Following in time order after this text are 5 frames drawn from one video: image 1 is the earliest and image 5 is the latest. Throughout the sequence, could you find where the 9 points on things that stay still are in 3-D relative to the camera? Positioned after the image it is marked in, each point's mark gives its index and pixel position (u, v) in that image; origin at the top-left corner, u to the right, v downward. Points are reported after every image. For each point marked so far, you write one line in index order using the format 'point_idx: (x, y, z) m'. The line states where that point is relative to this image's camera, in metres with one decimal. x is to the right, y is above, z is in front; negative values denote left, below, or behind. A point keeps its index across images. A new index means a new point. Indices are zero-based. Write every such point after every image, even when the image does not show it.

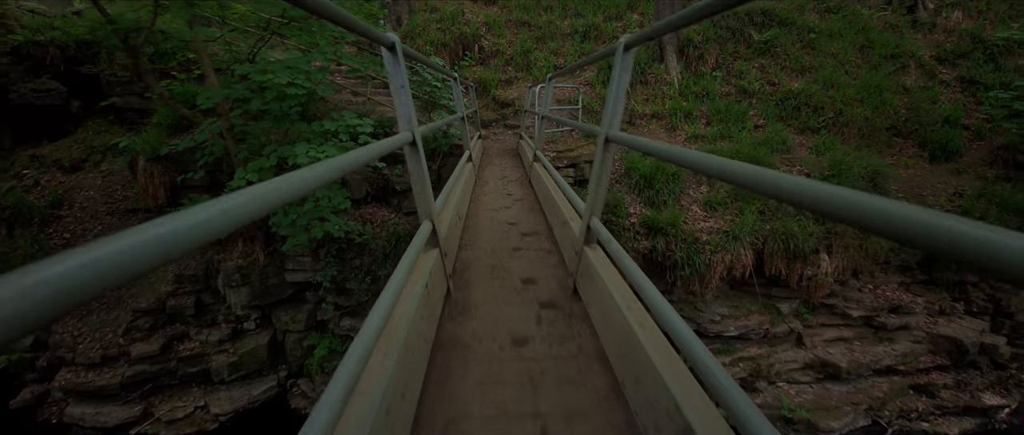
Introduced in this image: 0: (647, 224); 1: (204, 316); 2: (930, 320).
0: (+1.3, -0.1, +4.8) m
1: (-3.7, -1.2, +5.7) m
2: (+4.8, -1.2, +5.5) m
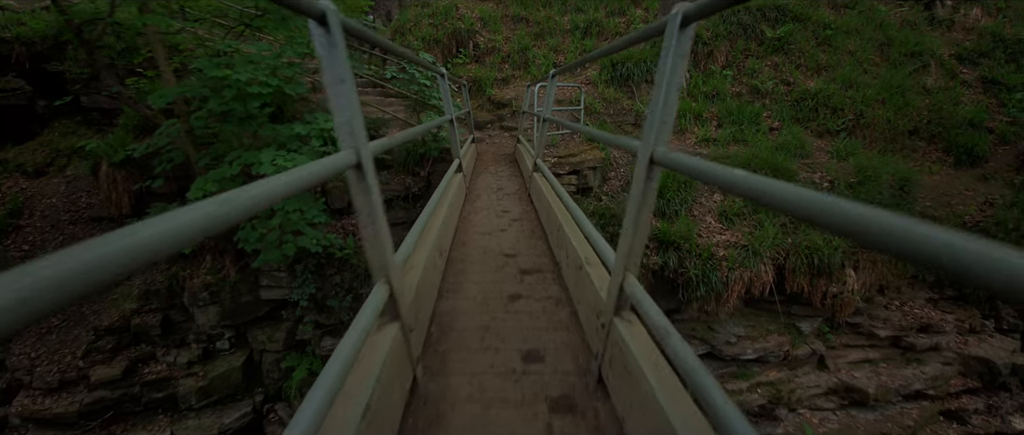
0: (+1.3, -0.2, +4.3) m
1: (-3.7, -1.3, +5.3) m
2: (+4.7, -1.3, +5.1) m
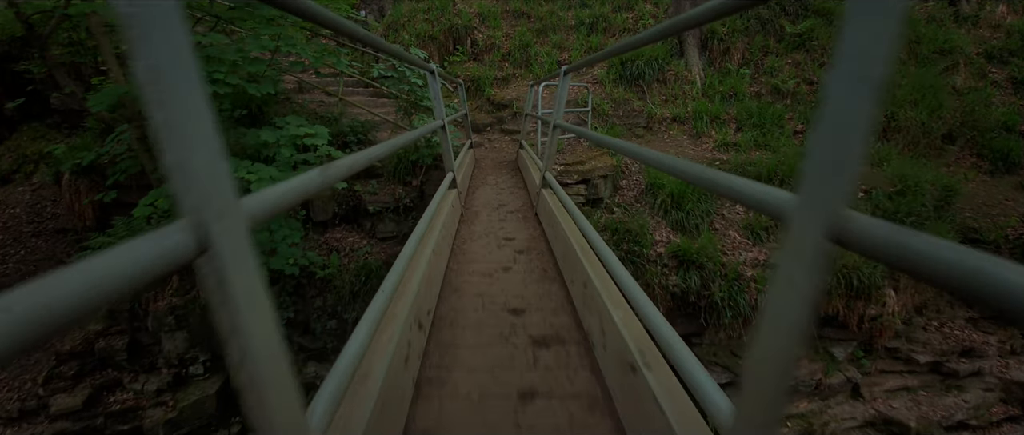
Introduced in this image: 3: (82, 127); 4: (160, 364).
0: (+1.3, -0.3, +3.9) m
1: (-3.7, -1.4, +4.8) m
2: (+4.7, -1.4, +4.6) m
3: (-4.9, +1.0, +5.5) m
4: (-3.5, -1.4, +4.7) m
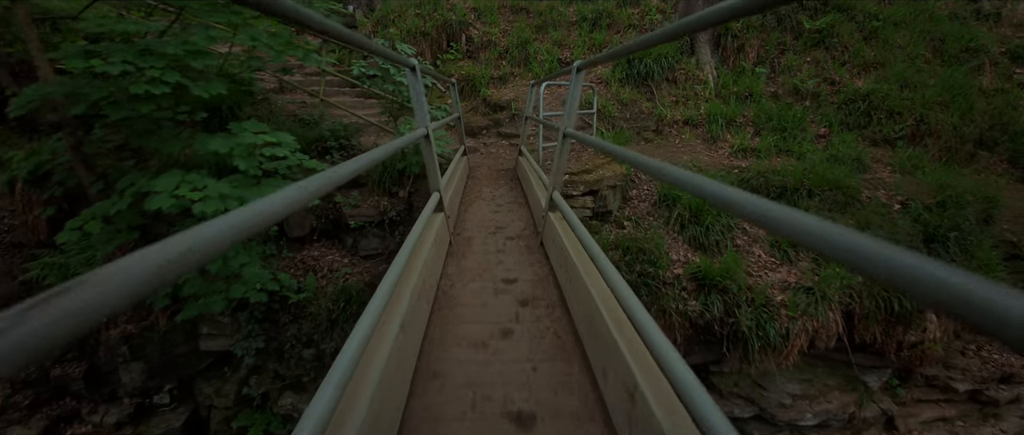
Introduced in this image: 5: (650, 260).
0: (+1.3, -0.4, +3.4) m
1: (-3.7, -1.5, +4.3) m
2: (+4.7, -1.5, +4.2) m
3: (-4.9, +0.9, +5.0) m
4: (-3.5, -1.6, +4.3) m
5: (+1.0, -0.3, +3.5) m
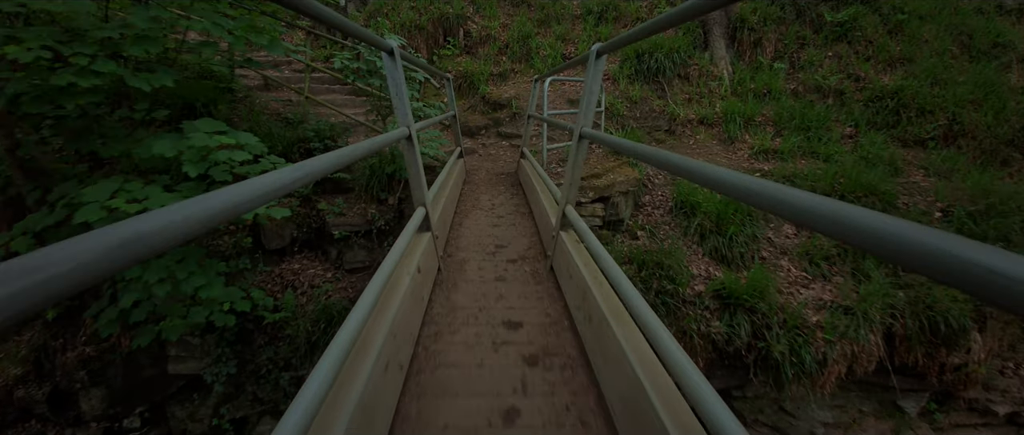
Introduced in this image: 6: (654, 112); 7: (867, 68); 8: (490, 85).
0: (+1.3, -0.5, +3.1) m
1: (-3.7, -1.6, +4.0) m
2: (+4.7, -1.6, +3.9) m
3: (-4.9, +0.8, +4.6) m
4: (-3.5, -1.6, +3.9) m
5: (+1.0, -0.4, +3.1) m
6: (+1.4, +1.1, +4.8) m
7: (+3.8, +1.6, +5.2) m
8: (-0.3, +1.5, +5.6) m
